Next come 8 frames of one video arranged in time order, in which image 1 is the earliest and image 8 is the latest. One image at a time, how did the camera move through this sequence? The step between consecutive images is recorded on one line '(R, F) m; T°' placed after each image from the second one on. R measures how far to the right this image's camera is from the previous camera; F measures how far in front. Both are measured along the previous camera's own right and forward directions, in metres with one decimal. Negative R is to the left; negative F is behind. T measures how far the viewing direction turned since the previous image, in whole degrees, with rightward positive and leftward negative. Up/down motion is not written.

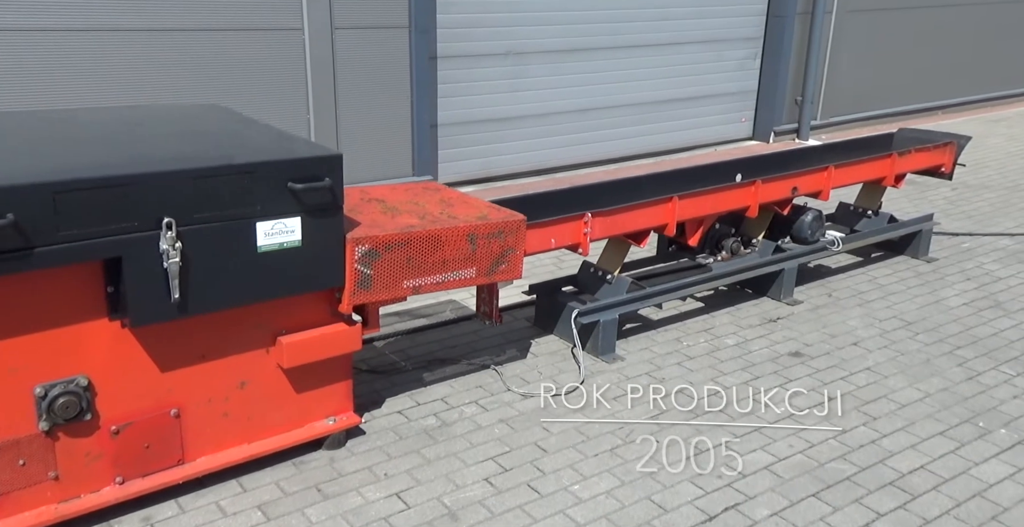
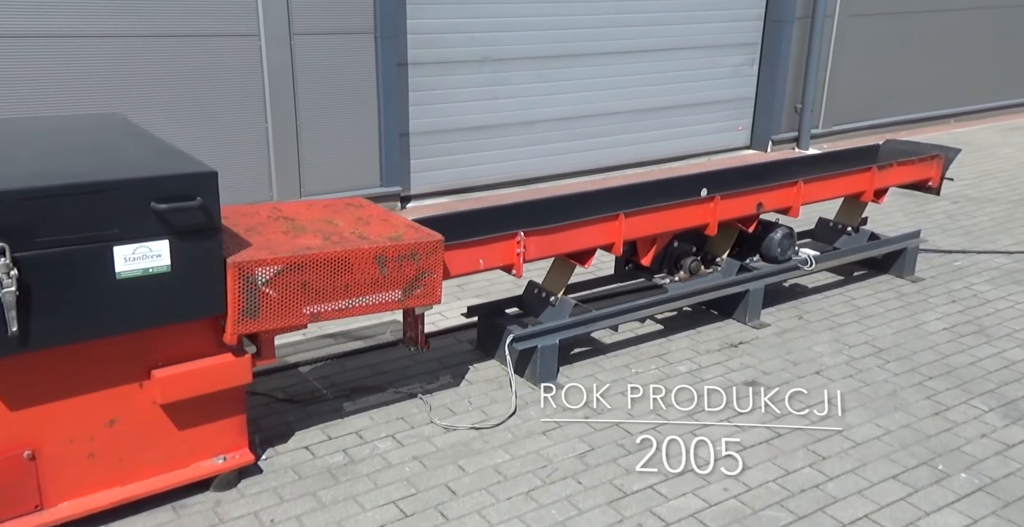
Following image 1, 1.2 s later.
(+0.5, +0.4) m; -2°
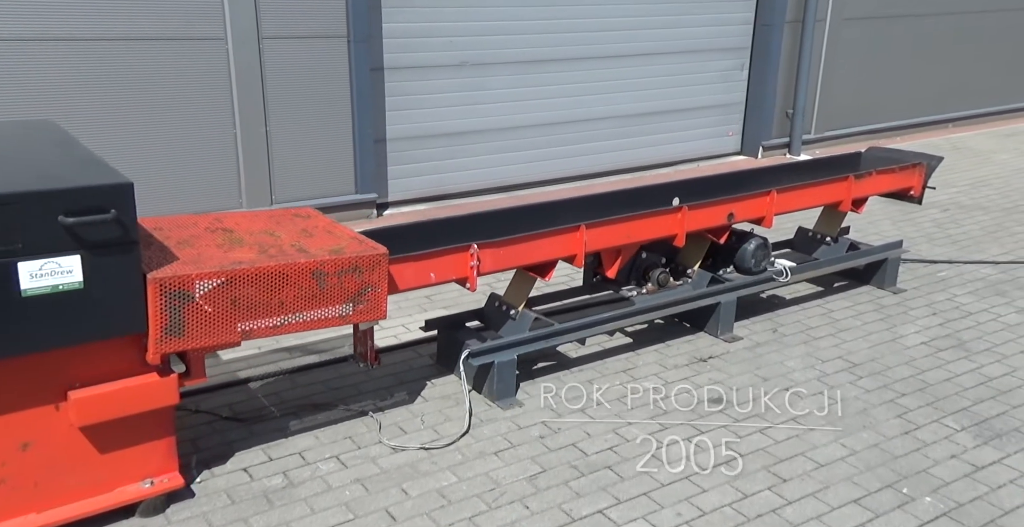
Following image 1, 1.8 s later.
(+0.3, +0.2) m; 0°
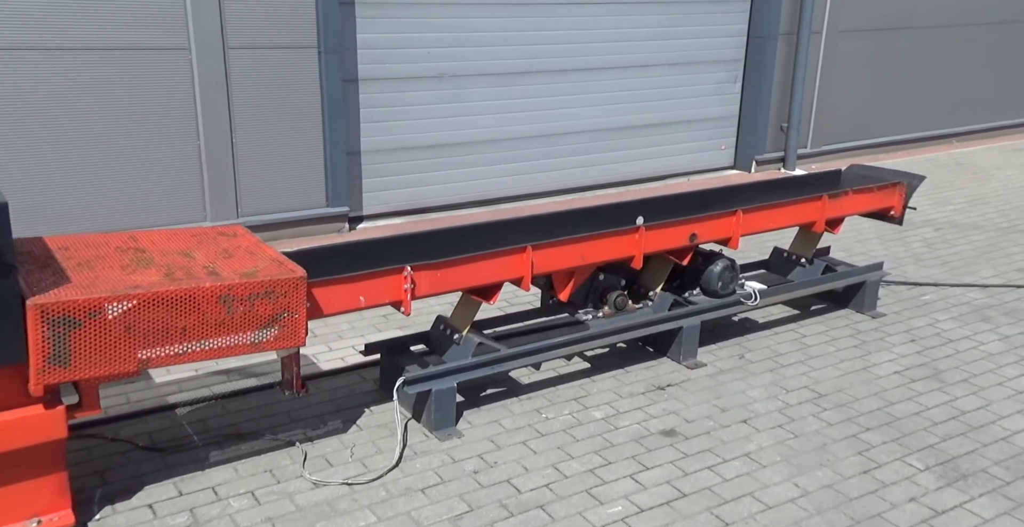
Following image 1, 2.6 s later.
(+0.4, +0.3) m; -1°
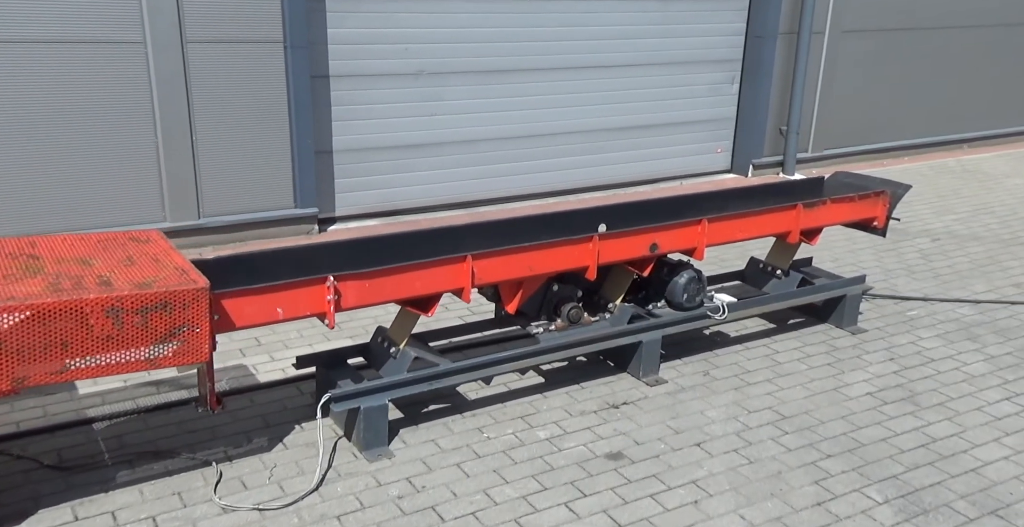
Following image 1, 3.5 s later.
(+0.4, +0.3) m; -1°
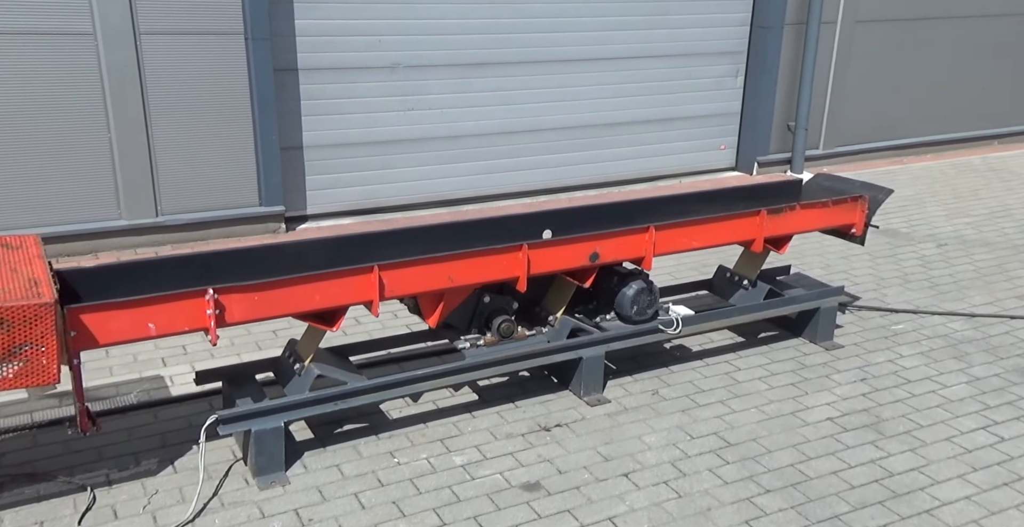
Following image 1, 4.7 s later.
(+0.7, +0.4) m; -3°
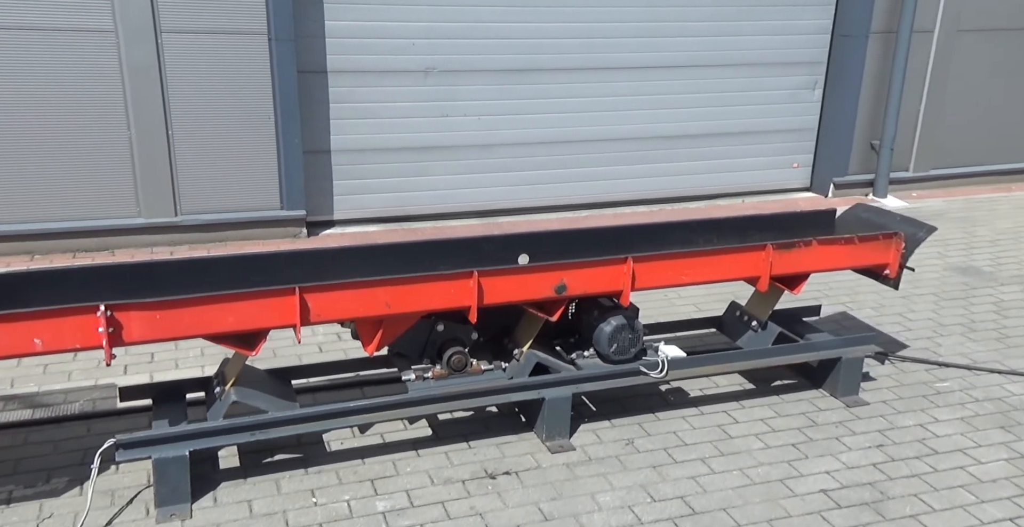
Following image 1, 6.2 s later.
(+0.9, +0.6) m; -8°
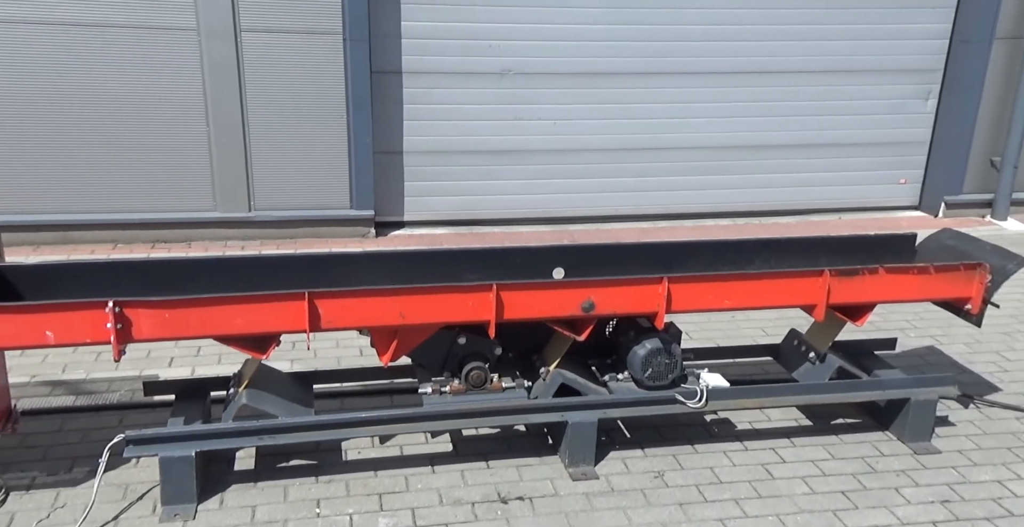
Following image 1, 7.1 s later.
(+0.5, +0.3) m; -8°
